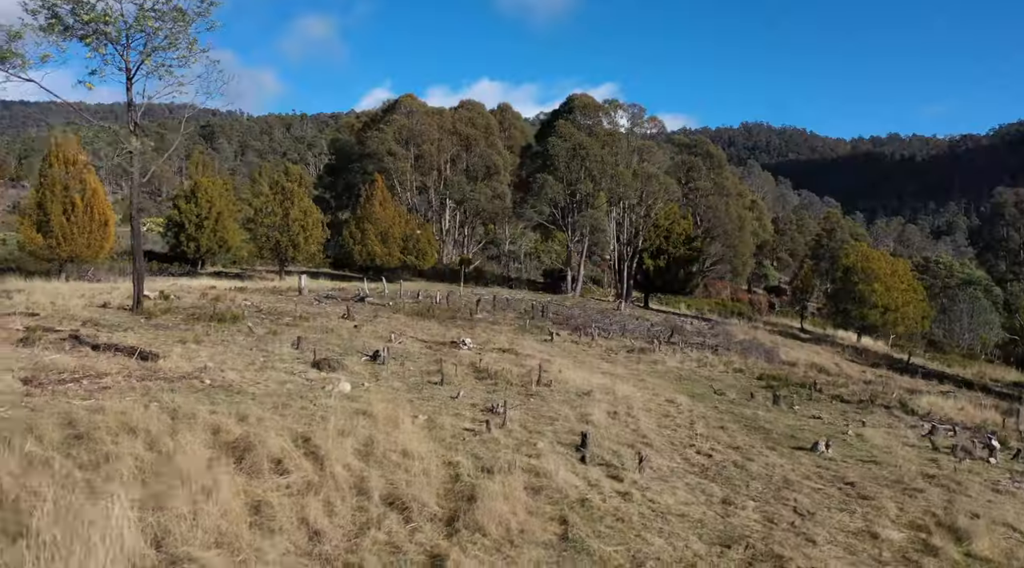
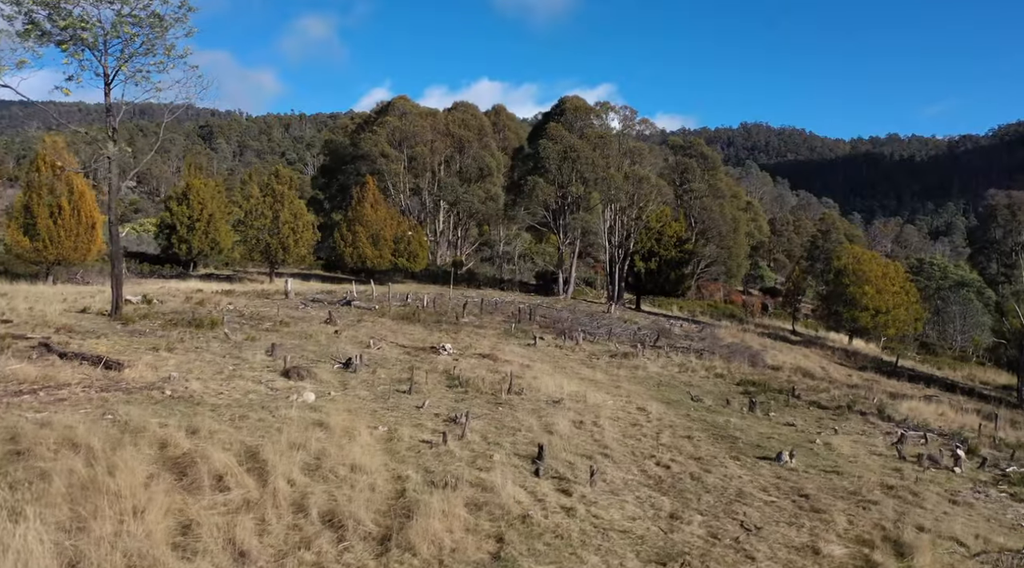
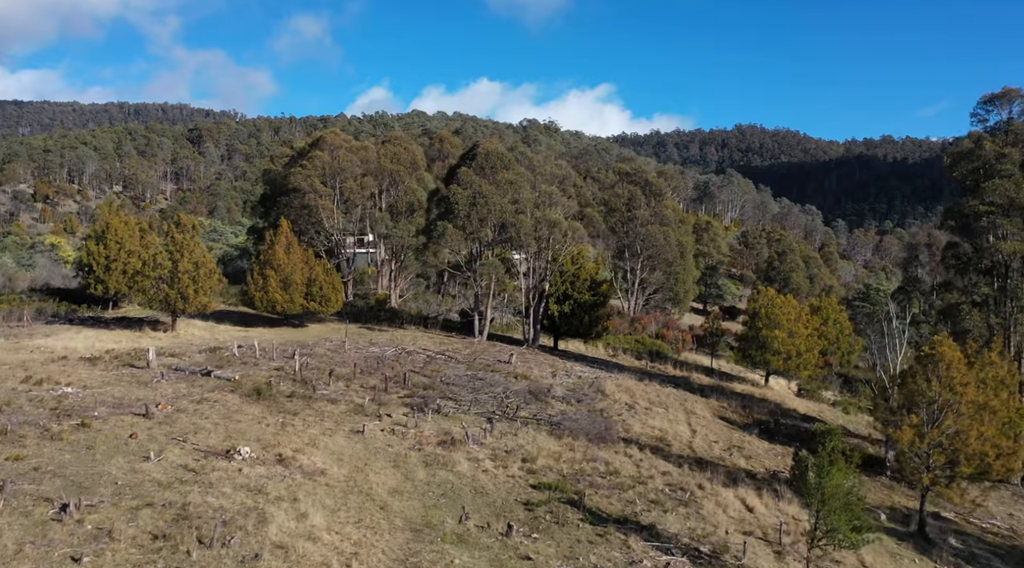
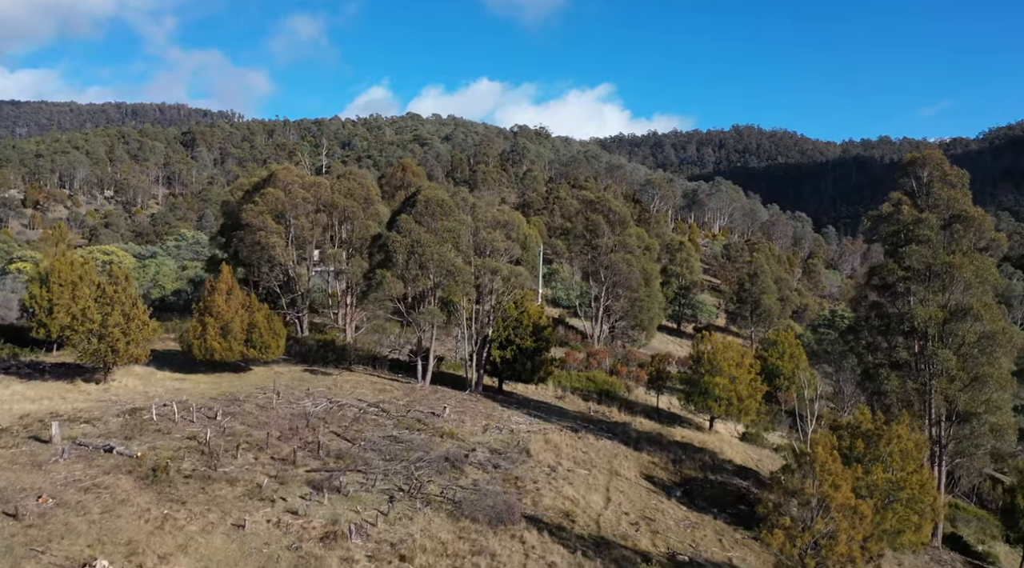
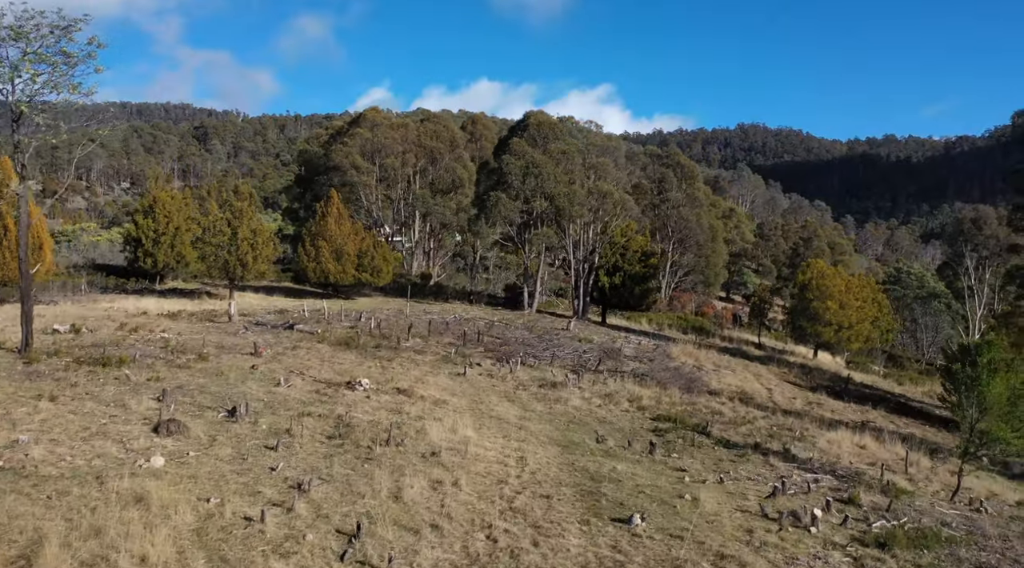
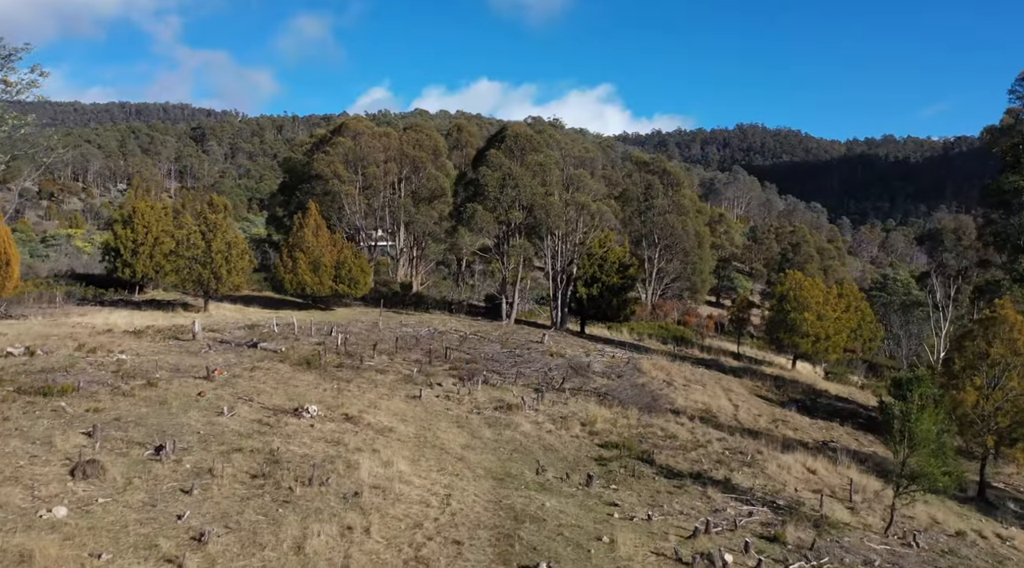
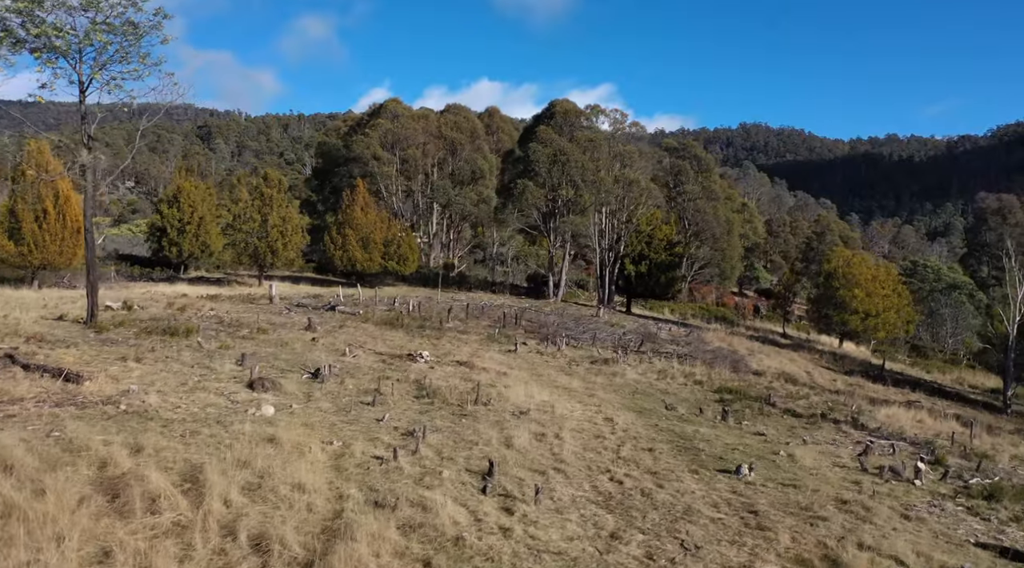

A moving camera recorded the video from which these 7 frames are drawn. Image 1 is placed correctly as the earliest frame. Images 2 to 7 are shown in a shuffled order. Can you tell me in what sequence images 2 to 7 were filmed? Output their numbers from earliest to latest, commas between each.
2, 7, 5, 6, 3, 4
